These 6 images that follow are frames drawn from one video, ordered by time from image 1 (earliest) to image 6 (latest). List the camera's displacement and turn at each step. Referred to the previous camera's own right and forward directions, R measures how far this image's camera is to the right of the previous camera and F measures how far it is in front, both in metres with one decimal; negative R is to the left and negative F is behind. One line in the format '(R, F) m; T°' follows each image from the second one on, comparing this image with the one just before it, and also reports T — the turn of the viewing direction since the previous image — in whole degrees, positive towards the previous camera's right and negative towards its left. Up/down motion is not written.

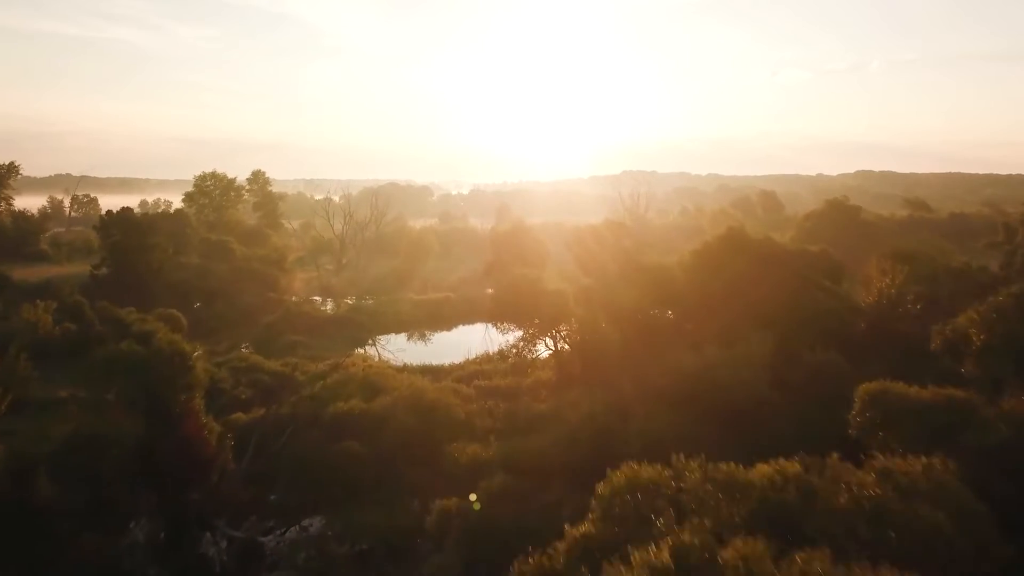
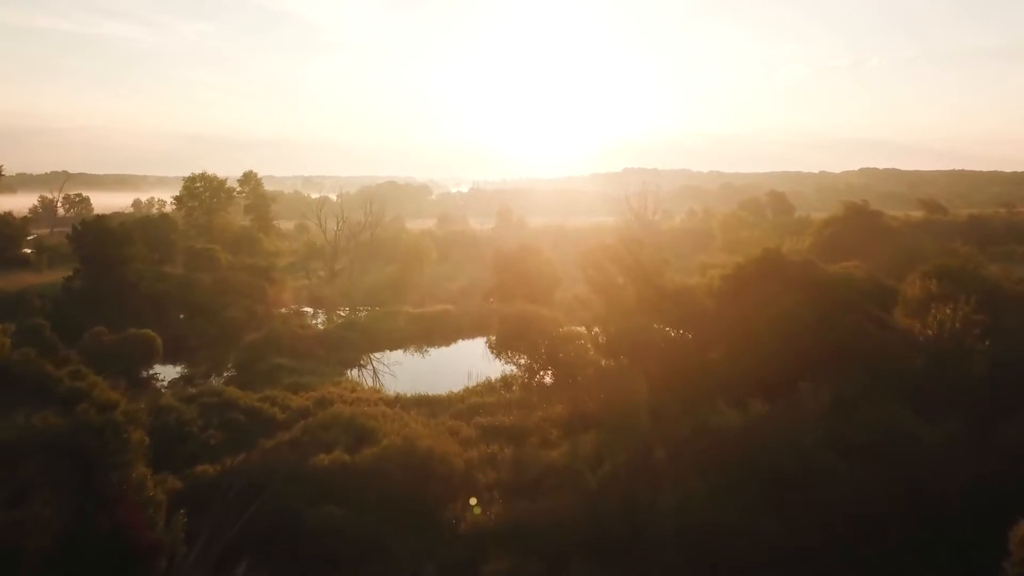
(-0.1, +2.7) m; 0°
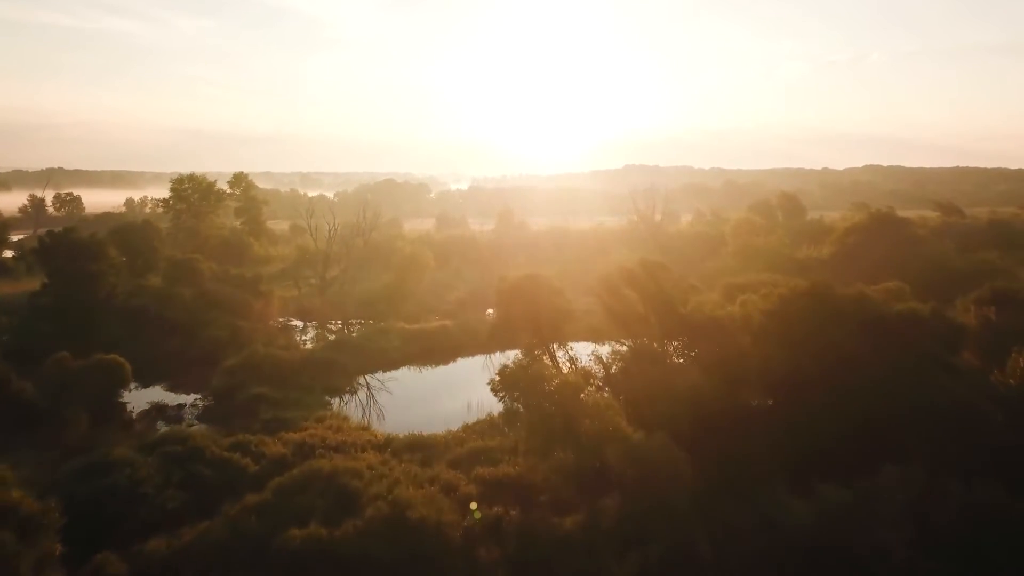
(-0.1, +2.8) m; 0°
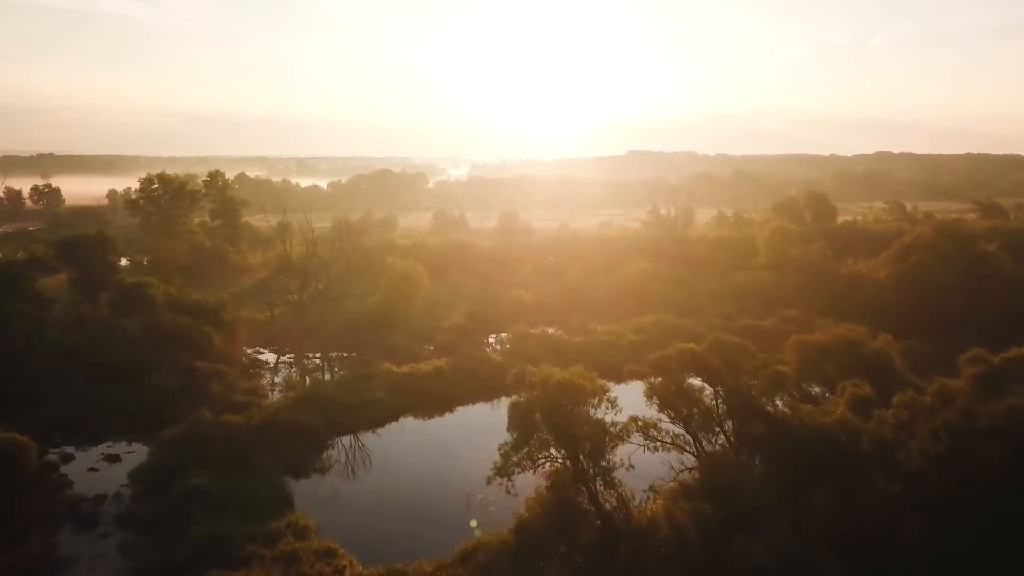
(-0.3, +6.3) m; 0°
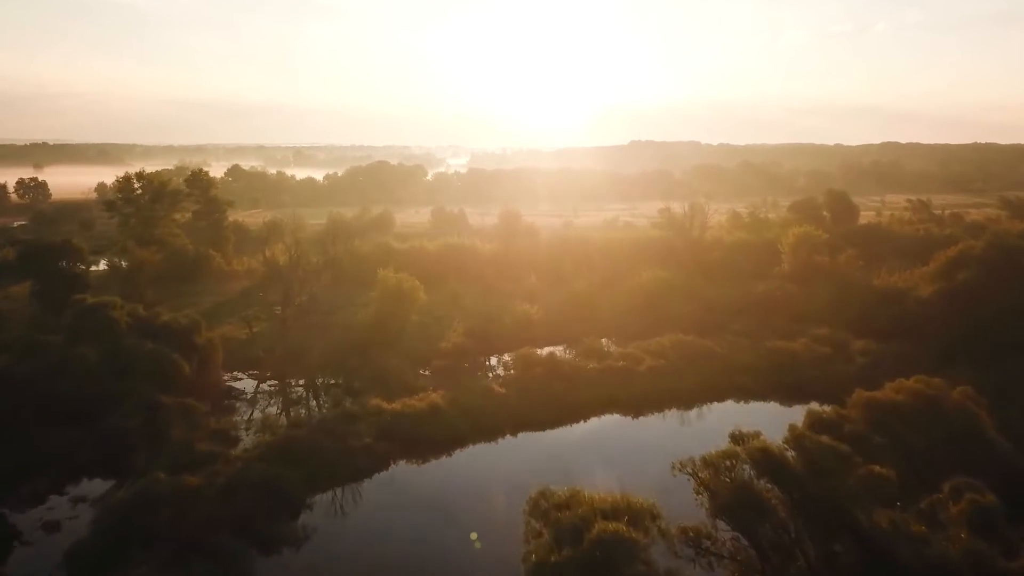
(-0.2, +3.8) m; 0°
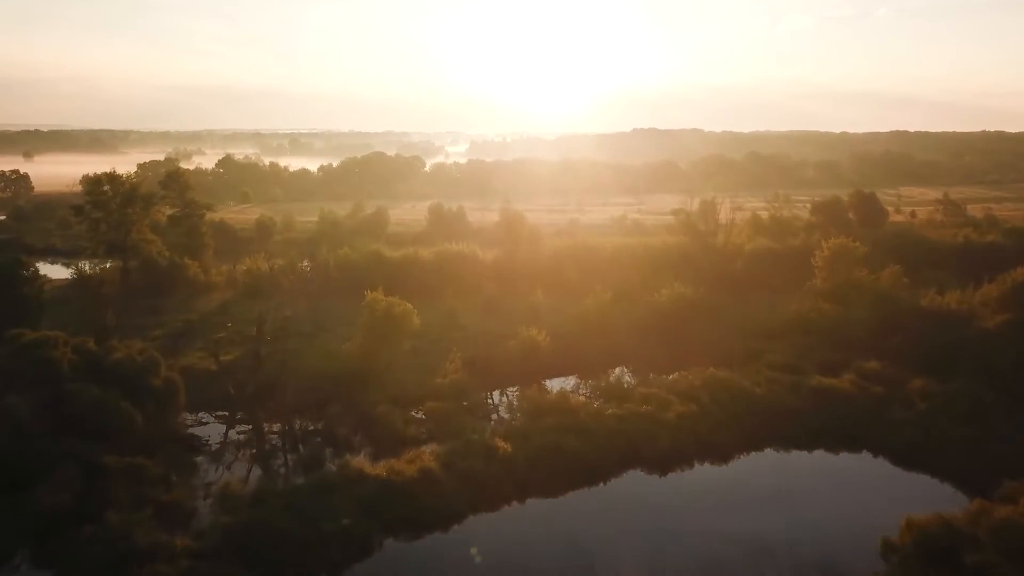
(-0.2, +4.6) m; 0°
